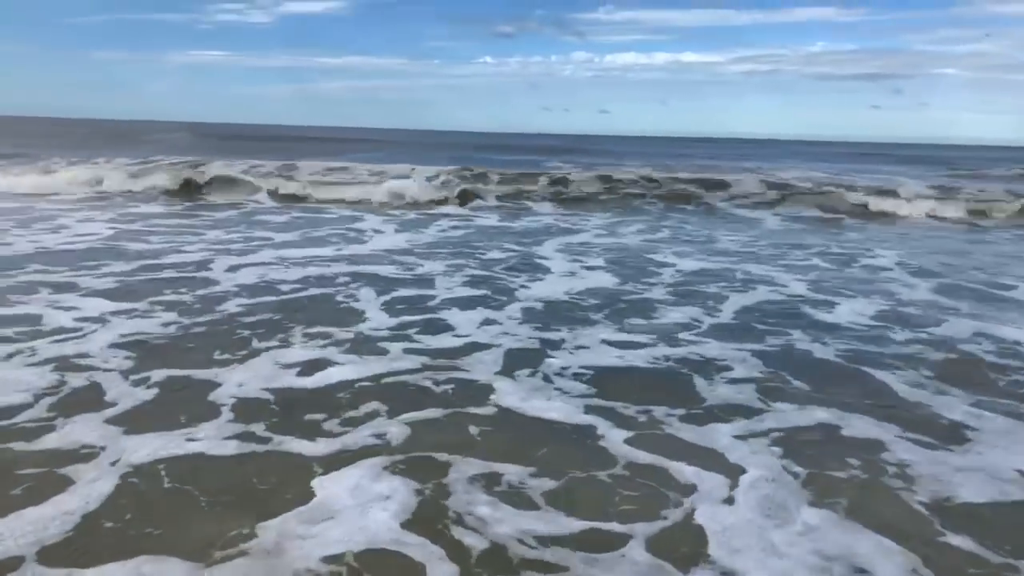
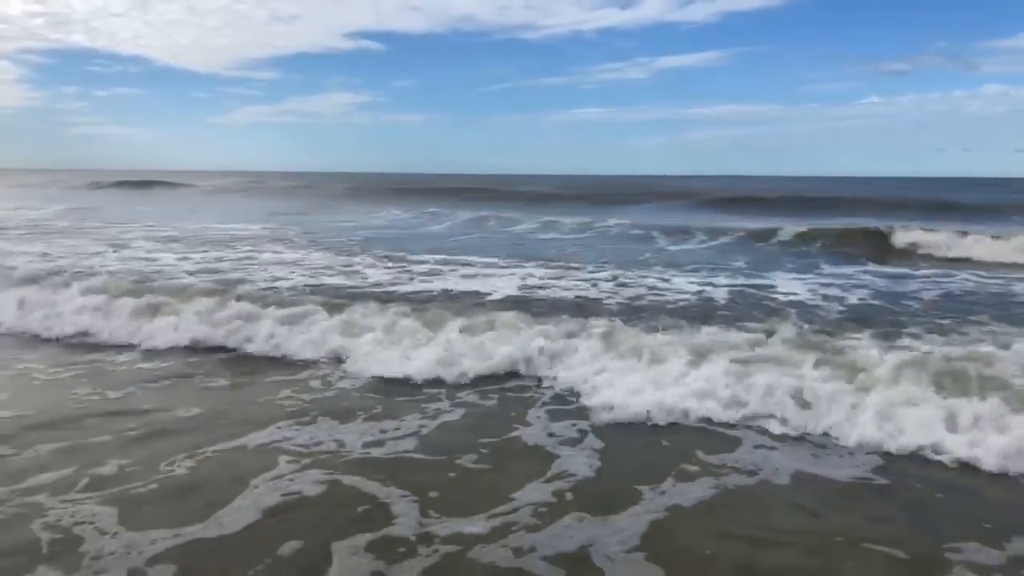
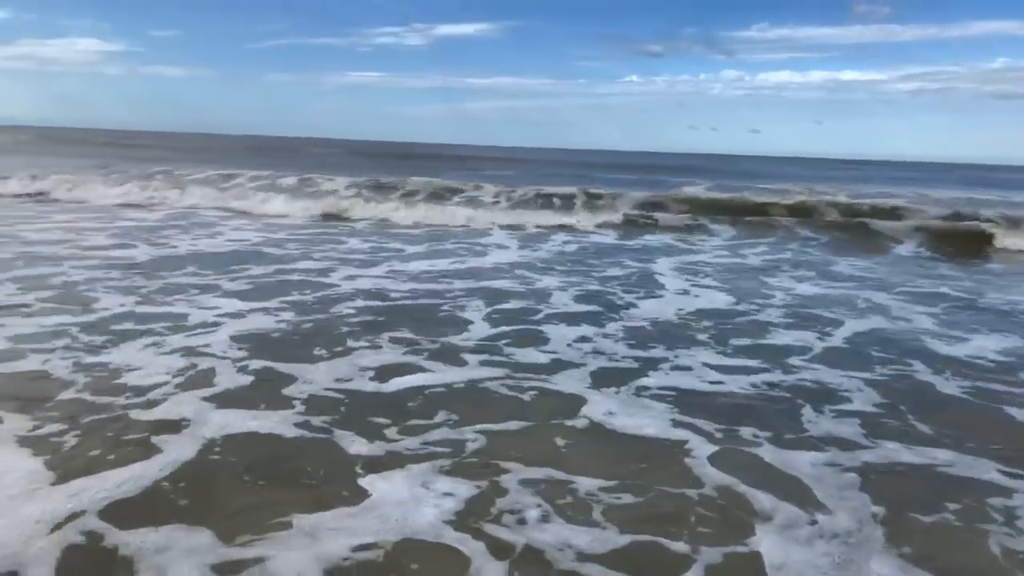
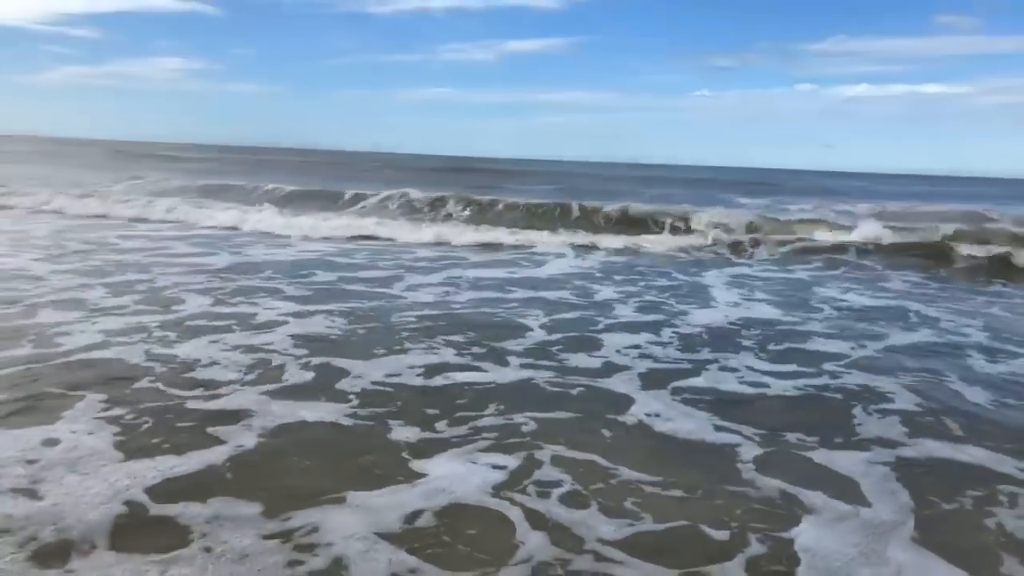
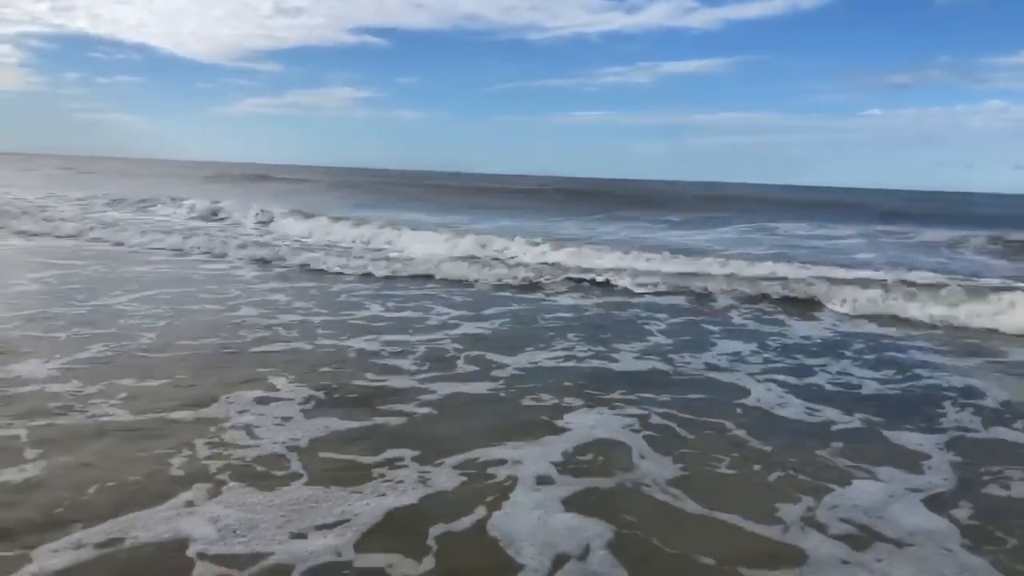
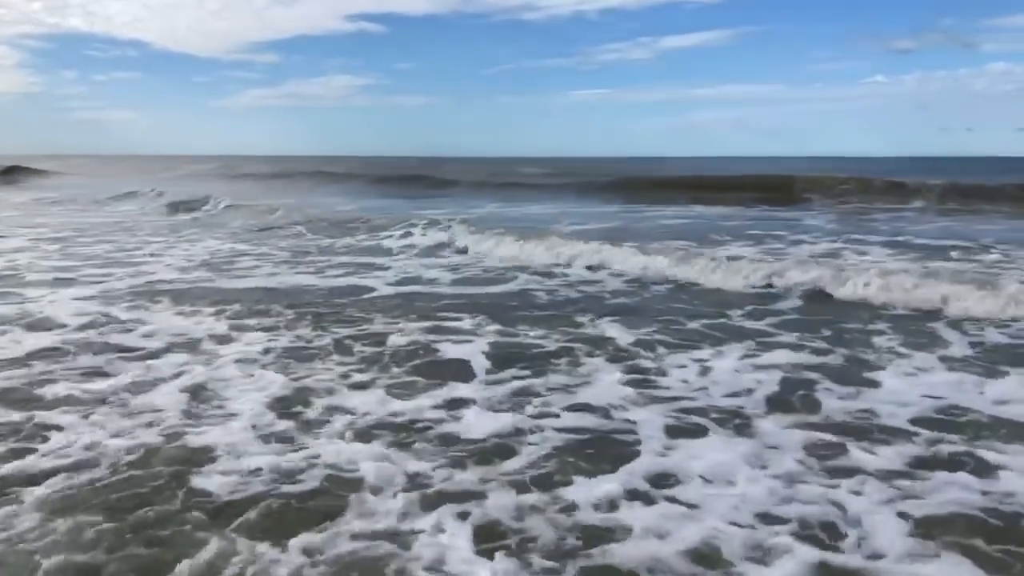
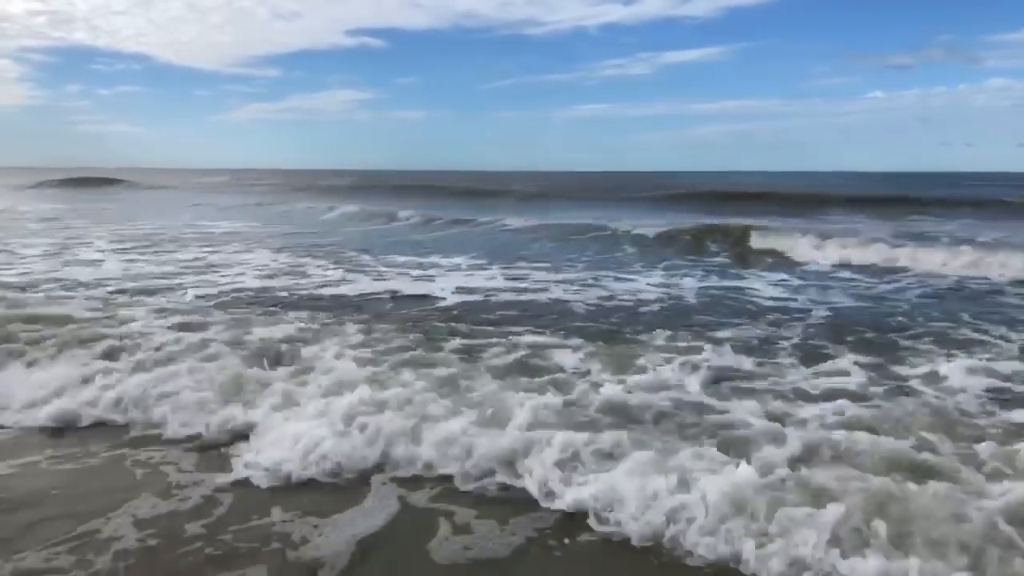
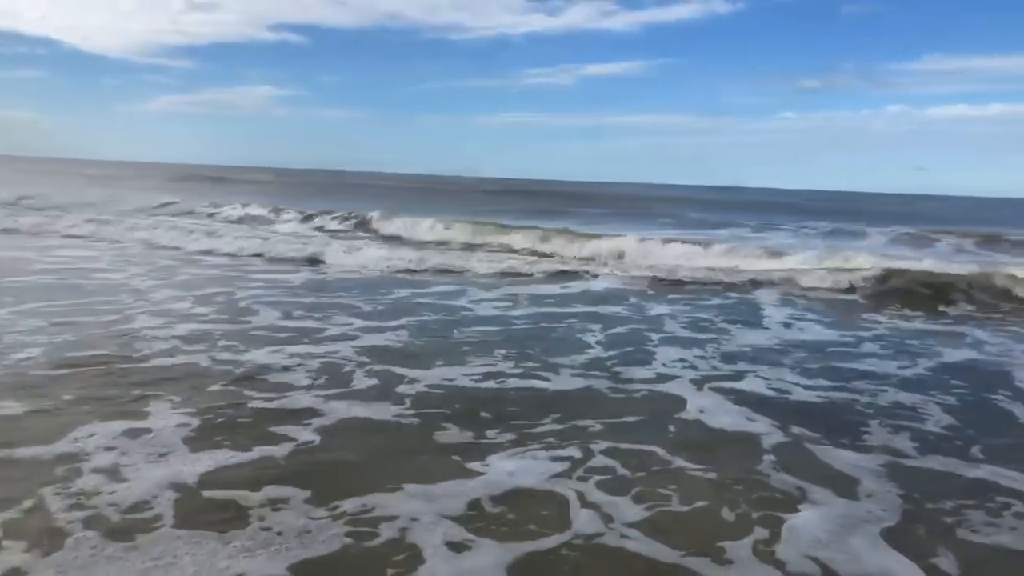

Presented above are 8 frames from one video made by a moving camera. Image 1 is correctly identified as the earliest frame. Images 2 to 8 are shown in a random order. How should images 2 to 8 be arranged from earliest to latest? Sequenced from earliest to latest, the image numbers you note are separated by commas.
3, 4, 8, 5, 2, 7, 6
